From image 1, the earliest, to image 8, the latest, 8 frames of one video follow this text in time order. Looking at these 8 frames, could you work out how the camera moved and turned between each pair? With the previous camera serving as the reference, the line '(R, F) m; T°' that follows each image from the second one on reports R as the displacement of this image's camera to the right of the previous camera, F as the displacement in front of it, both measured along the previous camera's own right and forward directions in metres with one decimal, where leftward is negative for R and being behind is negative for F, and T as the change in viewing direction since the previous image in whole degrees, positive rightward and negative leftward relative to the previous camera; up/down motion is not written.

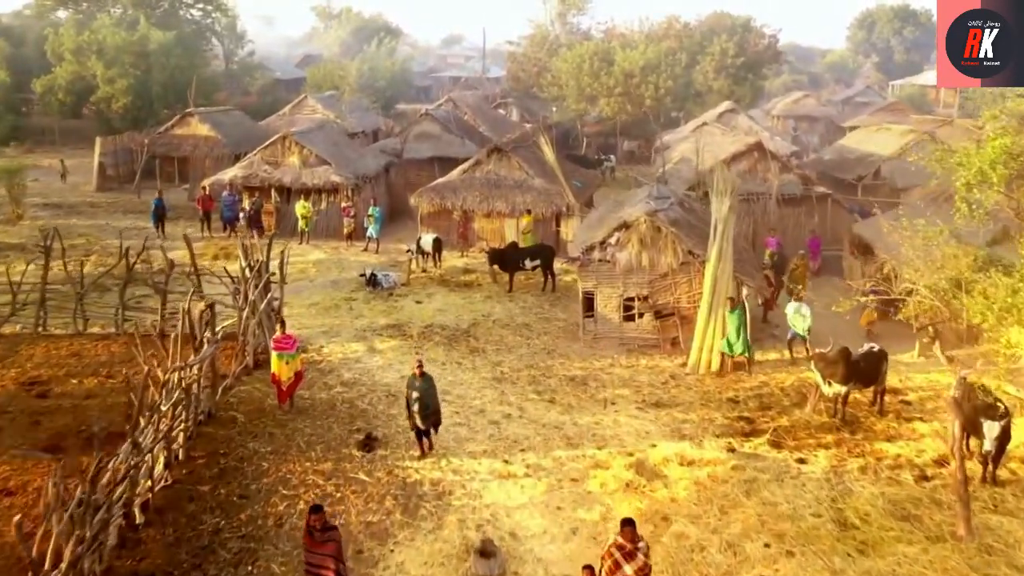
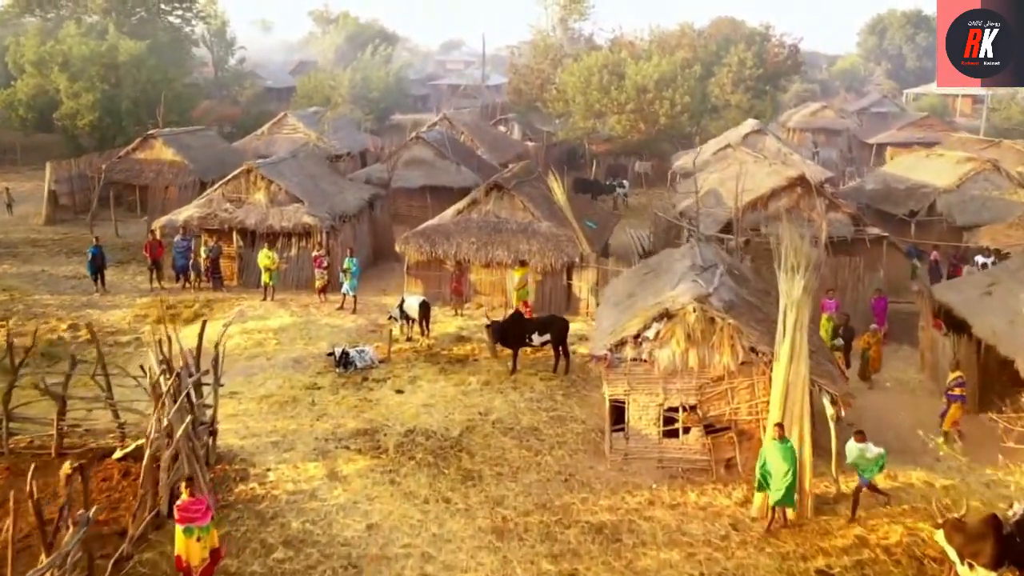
(-0.1, +3.0) m; 0°
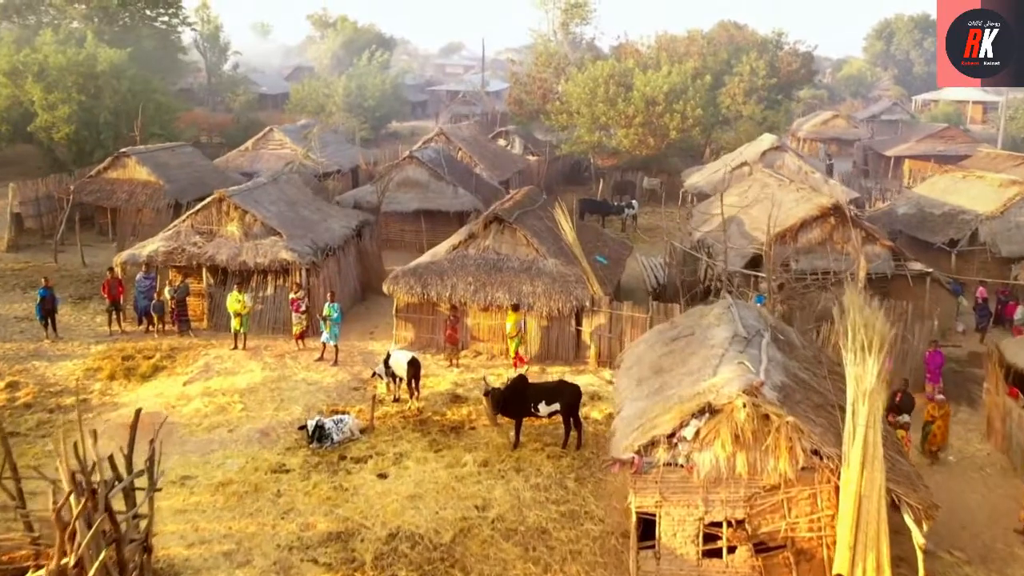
(0.0, +1.8) m; 0°
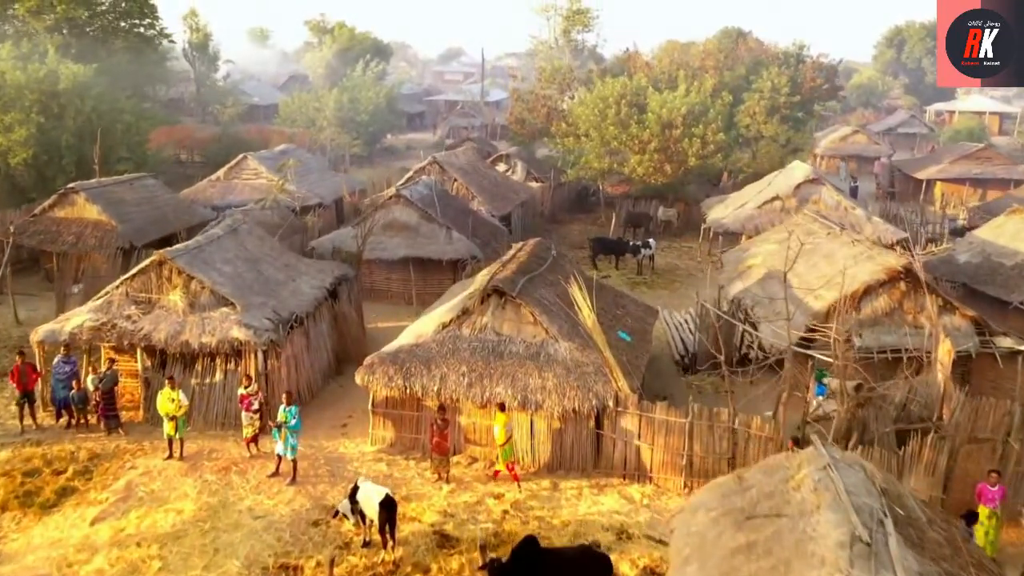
(-0.1, +2.9) m; 0°
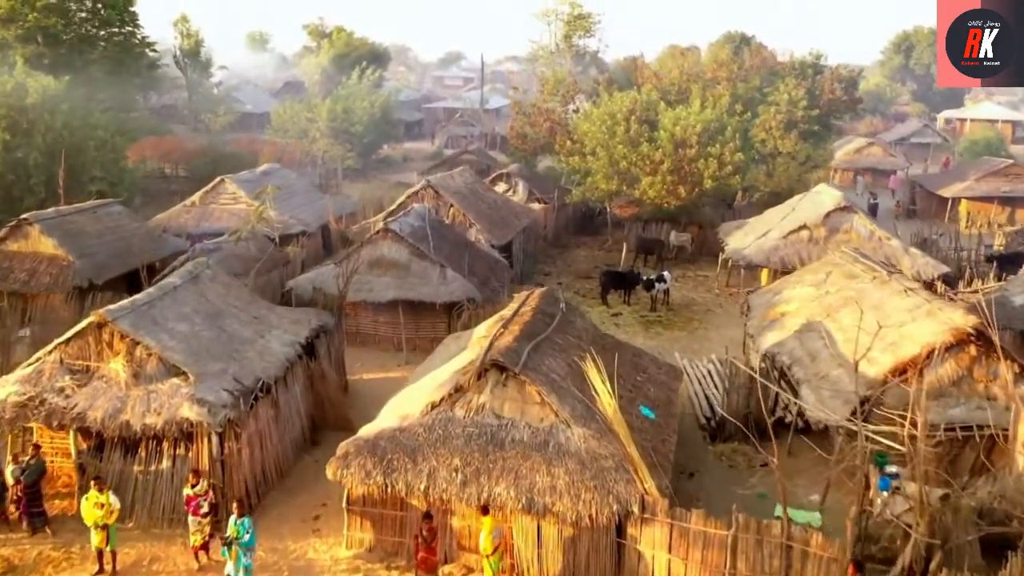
(0.0, +2.0) m; 0°
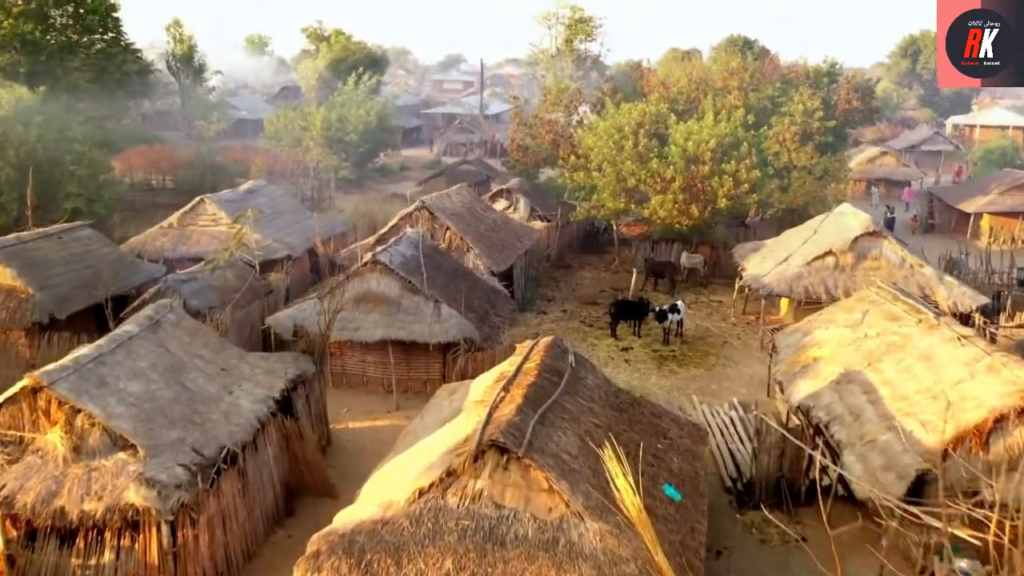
(0.0, +1.6) m; 0°
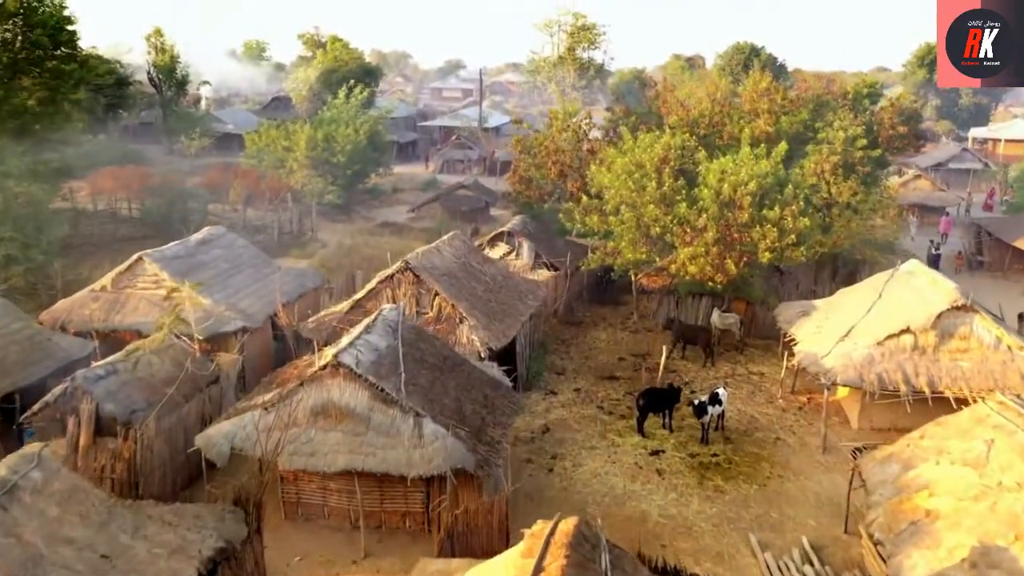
(-0.1, +3.6) m; 0°
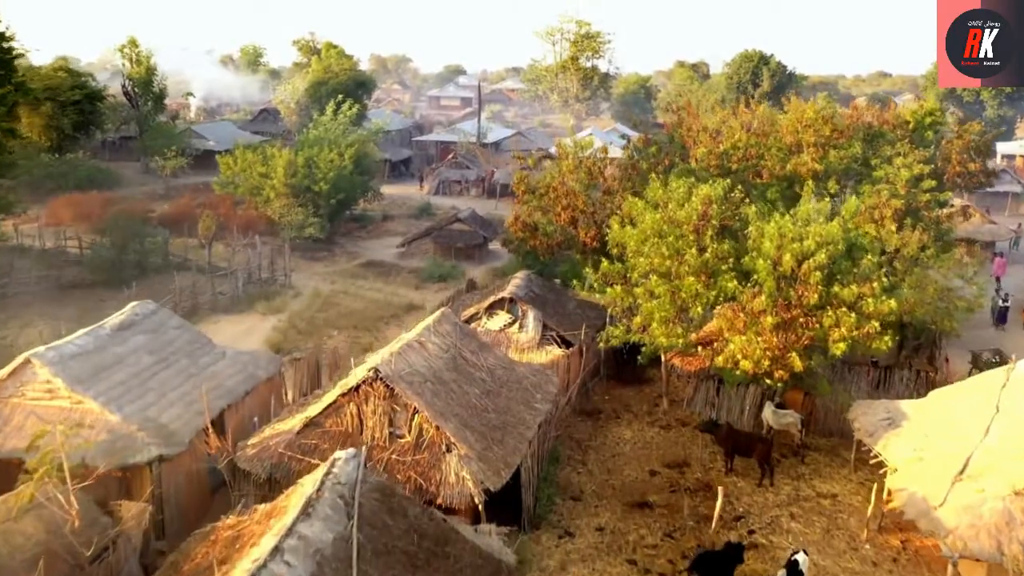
(-0.1, +4.2) m; 0°
